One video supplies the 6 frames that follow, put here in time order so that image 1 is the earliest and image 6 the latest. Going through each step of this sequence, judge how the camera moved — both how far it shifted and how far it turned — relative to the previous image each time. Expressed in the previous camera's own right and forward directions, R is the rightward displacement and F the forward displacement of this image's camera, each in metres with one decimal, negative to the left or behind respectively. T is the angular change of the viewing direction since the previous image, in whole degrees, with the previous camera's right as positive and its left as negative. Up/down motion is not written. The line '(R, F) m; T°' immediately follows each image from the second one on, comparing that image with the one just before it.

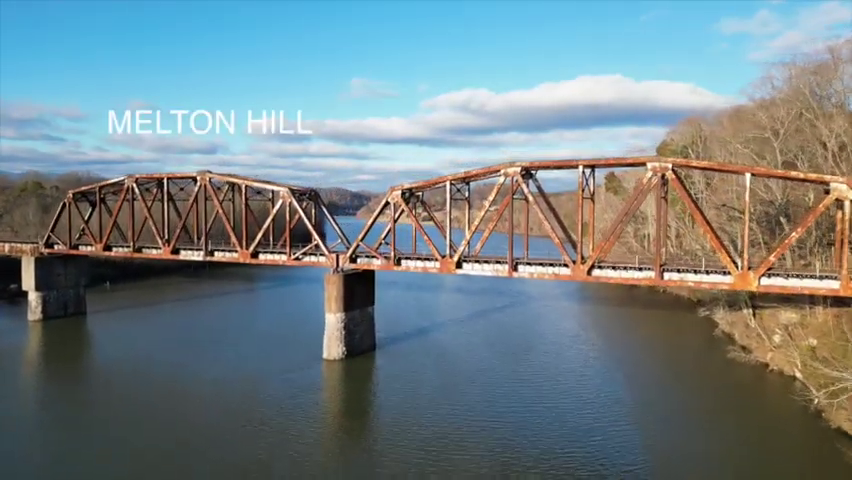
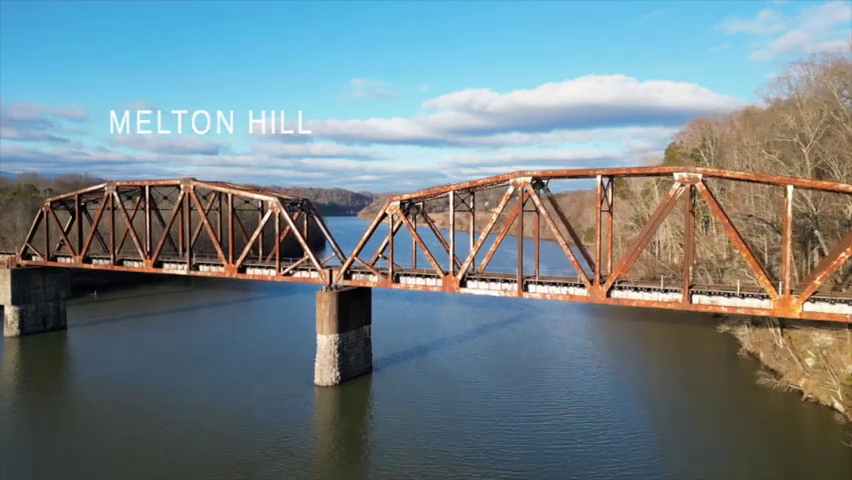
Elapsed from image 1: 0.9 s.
(0.0, +1.9) m; 0°
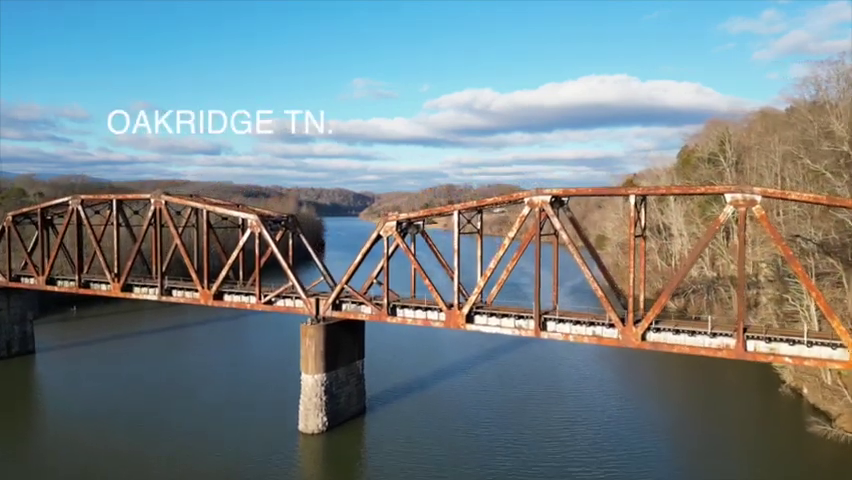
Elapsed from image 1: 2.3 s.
(+0.1, +2.8) m; 0°
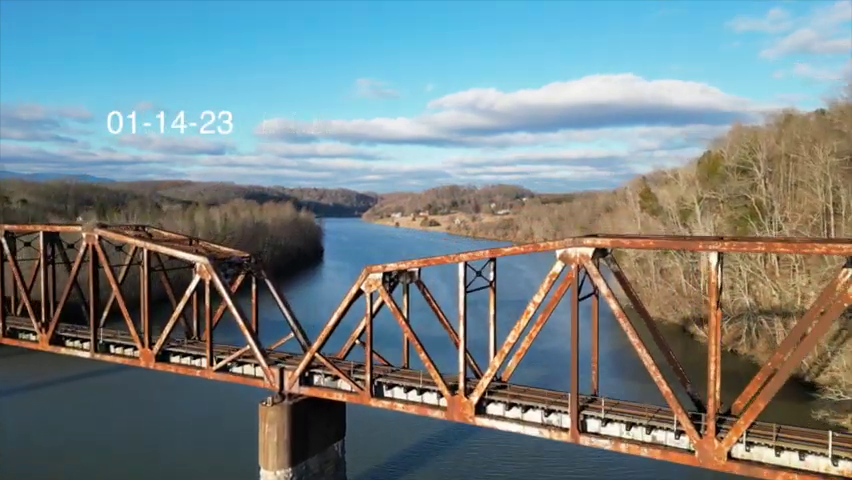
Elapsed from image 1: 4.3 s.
(+0.3, +4.4) m; -1°
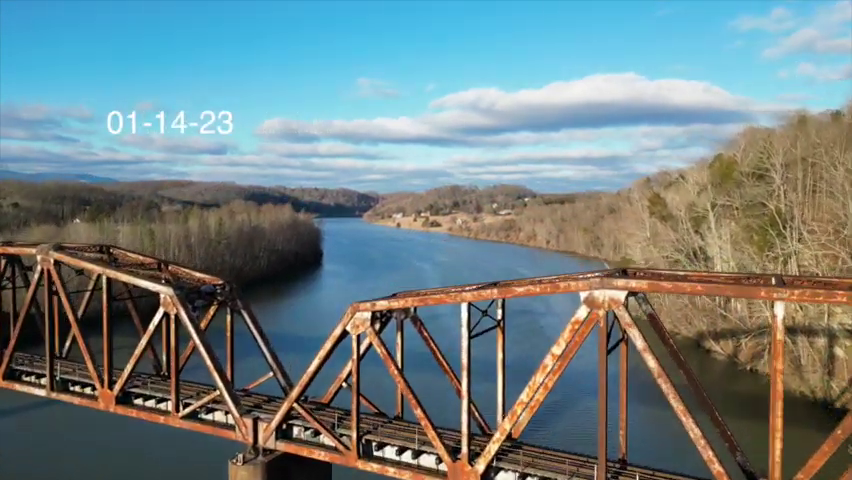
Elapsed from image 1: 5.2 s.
(+0.2, +2.1) m; 0°
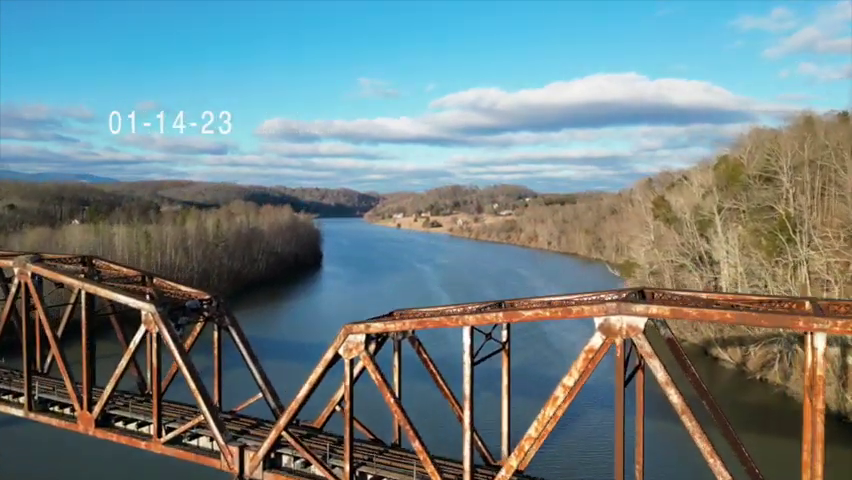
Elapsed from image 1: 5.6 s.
(0.0, +0.9) m; 0°
